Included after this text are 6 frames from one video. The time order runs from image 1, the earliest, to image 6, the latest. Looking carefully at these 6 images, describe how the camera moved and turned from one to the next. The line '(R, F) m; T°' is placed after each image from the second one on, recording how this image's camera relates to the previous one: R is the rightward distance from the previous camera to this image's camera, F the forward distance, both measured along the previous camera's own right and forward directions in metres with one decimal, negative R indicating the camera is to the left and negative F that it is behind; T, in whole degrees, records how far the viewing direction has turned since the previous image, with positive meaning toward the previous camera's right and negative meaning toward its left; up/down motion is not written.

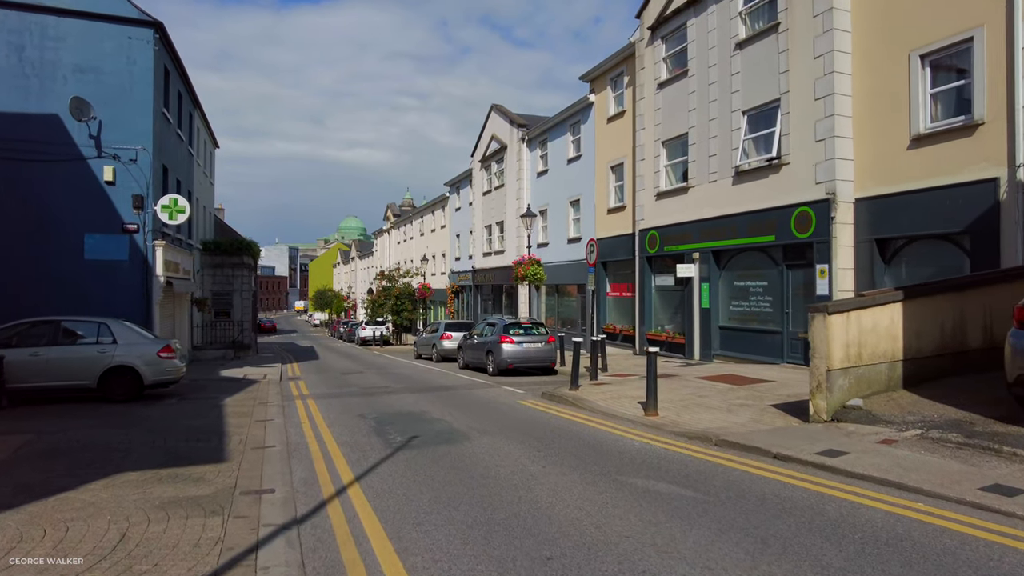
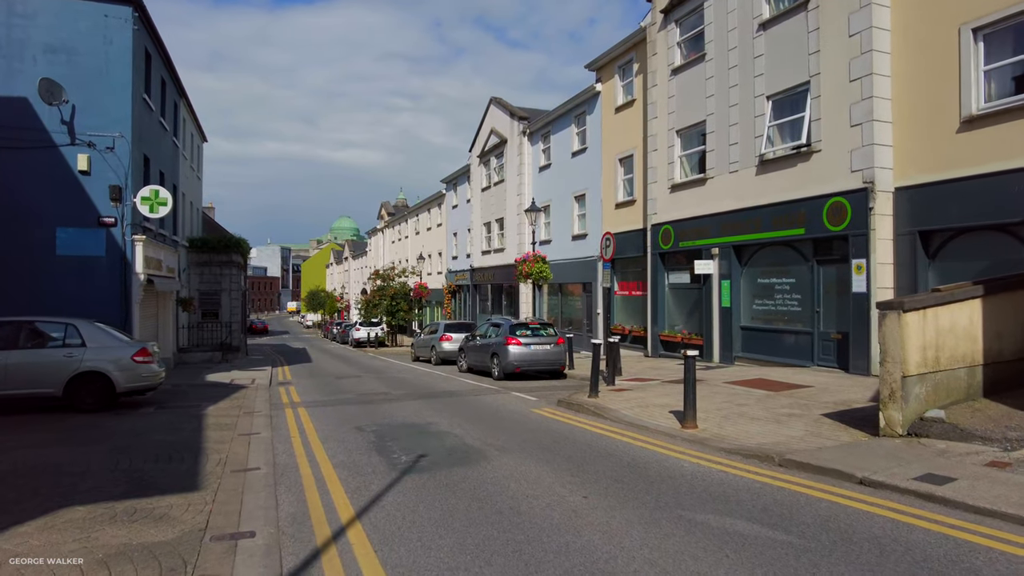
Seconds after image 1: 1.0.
(-0.3, +1.2) m; +1°
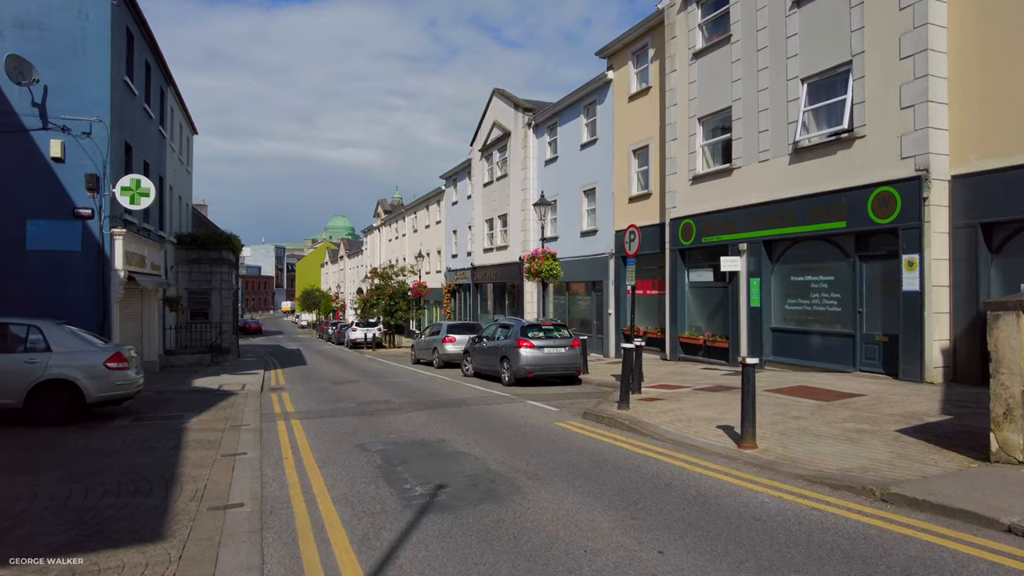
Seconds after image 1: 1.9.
(-0.4, +1.2) m; 0°
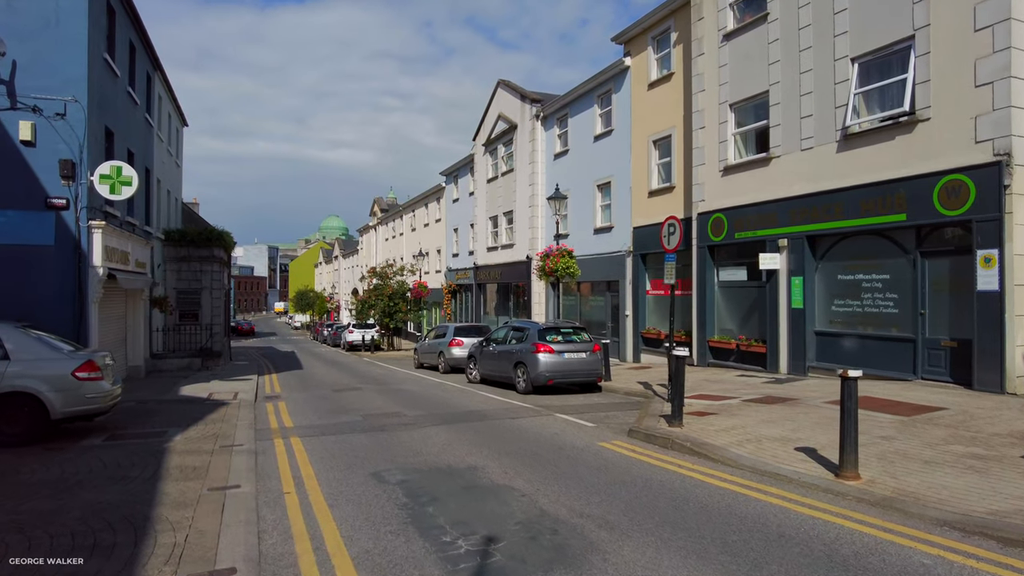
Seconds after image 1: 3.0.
(-0.6, +1.3) m; +1°
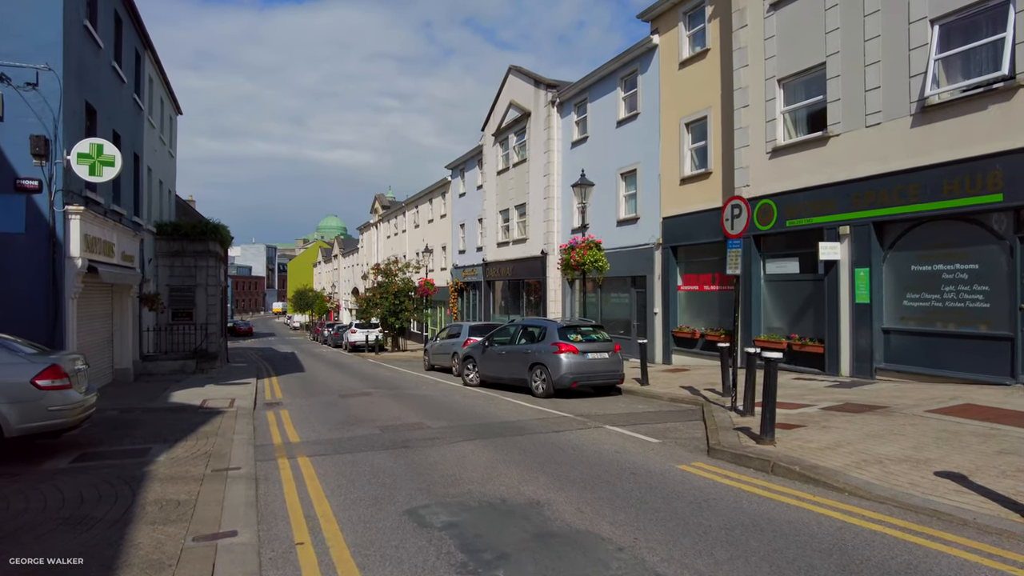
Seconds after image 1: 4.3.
(-0.6, +1.5) m; 0°
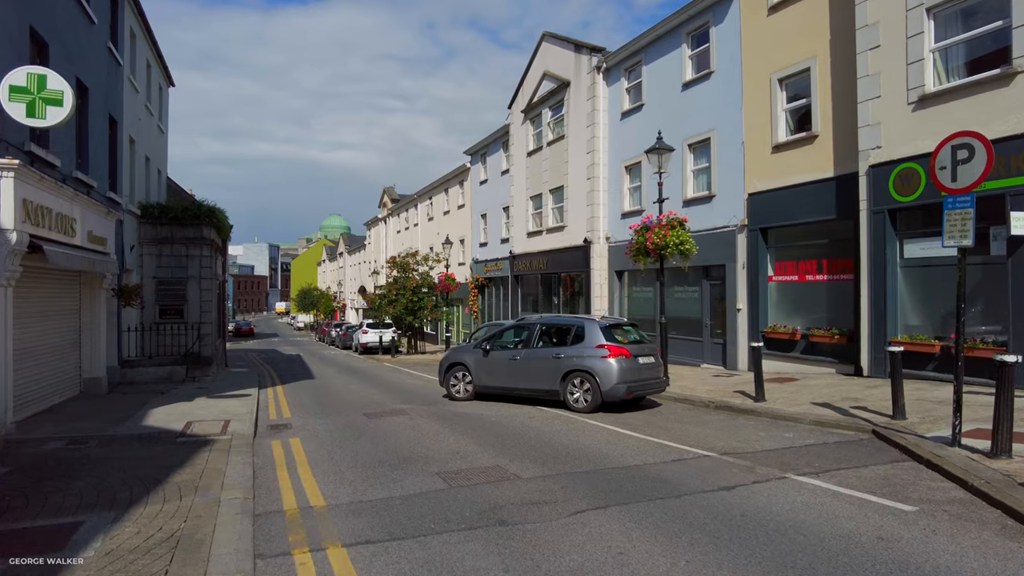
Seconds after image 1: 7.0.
(-1.3, +3.2) m; 0°
